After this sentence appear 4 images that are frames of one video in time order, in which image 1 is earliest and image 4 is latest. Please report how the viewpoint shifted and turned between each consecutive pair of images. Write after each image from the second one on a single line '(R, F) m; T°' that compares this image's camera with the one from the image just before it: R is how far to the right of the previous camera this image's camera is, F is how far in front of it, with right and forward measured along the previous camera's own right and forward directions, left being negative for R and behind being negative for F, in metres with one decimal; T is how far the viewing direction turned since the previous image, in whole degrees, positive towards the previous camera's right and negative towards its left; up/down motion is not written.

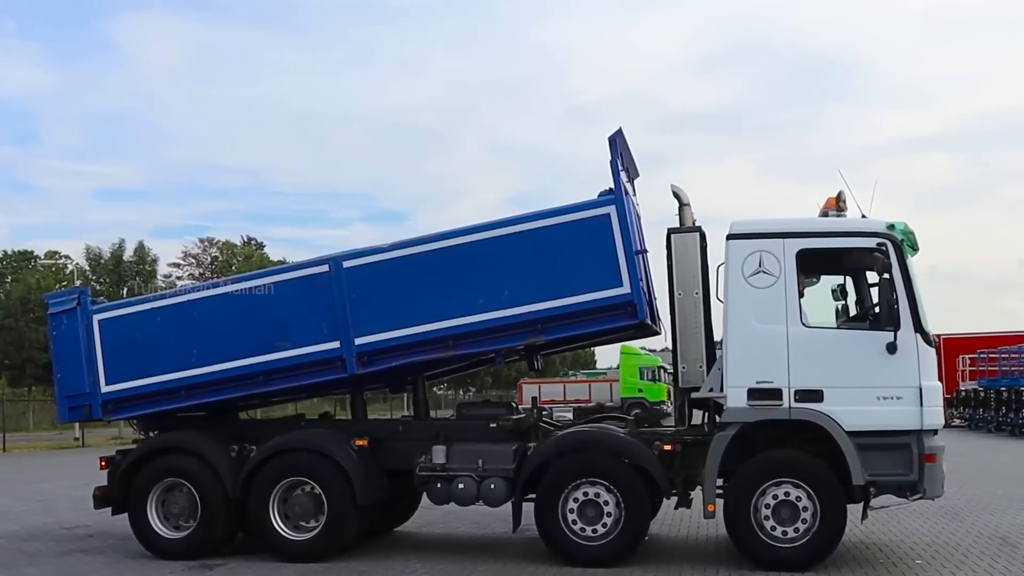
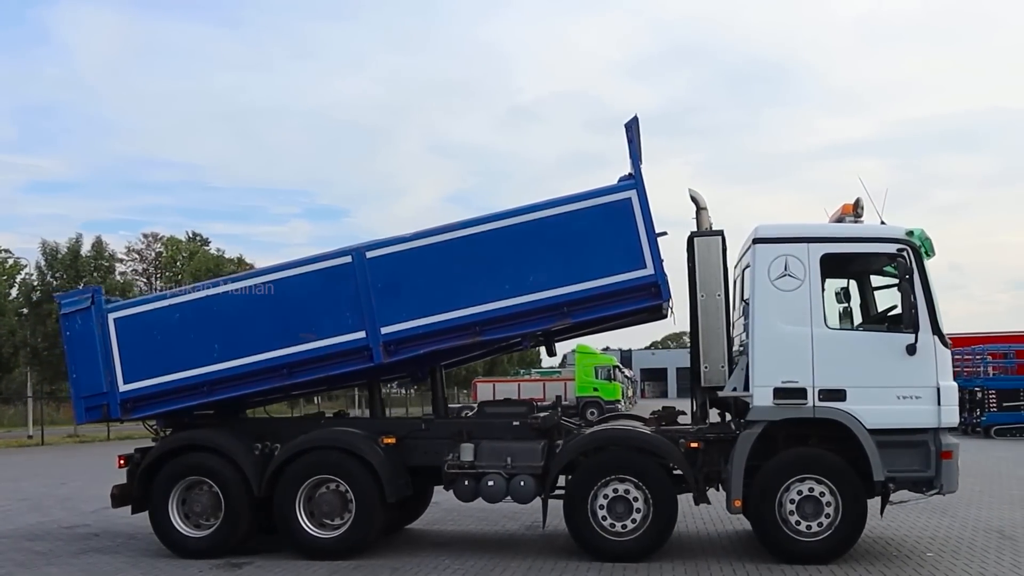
(-0.8, -0.1) m; +3°
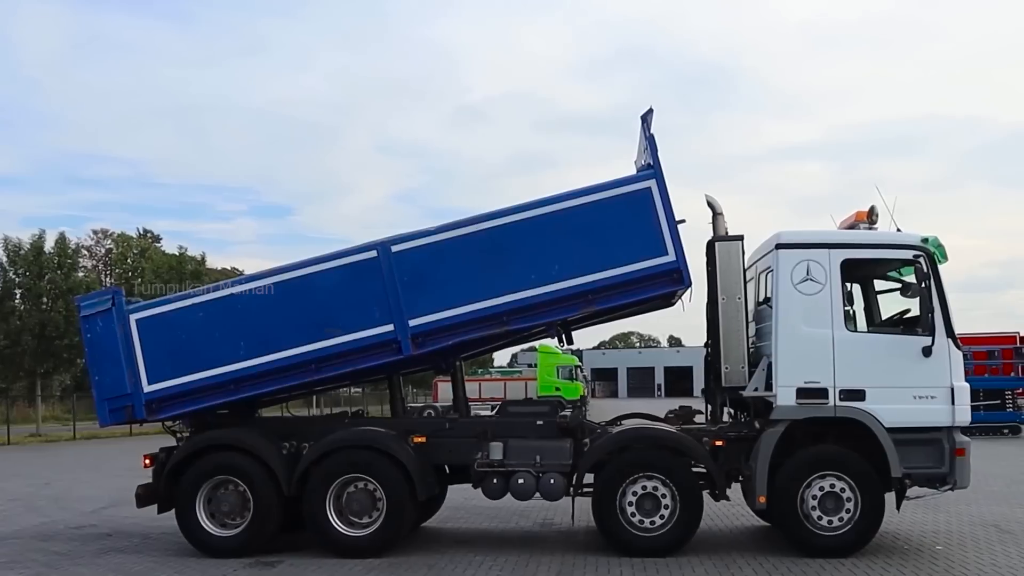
(-0.7, -0.2) m; +3°
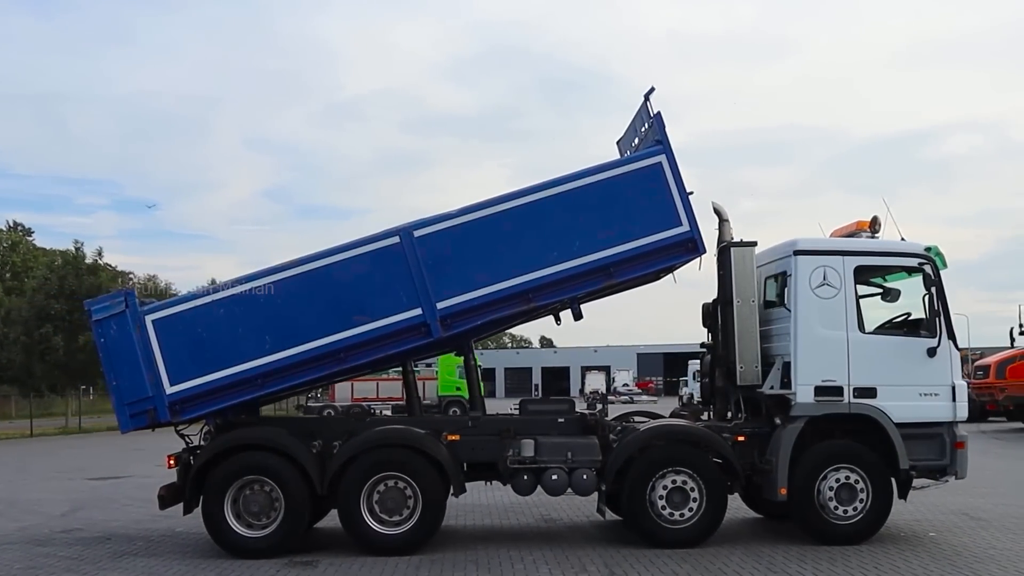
(-1.4, -0.1) m; +7°
